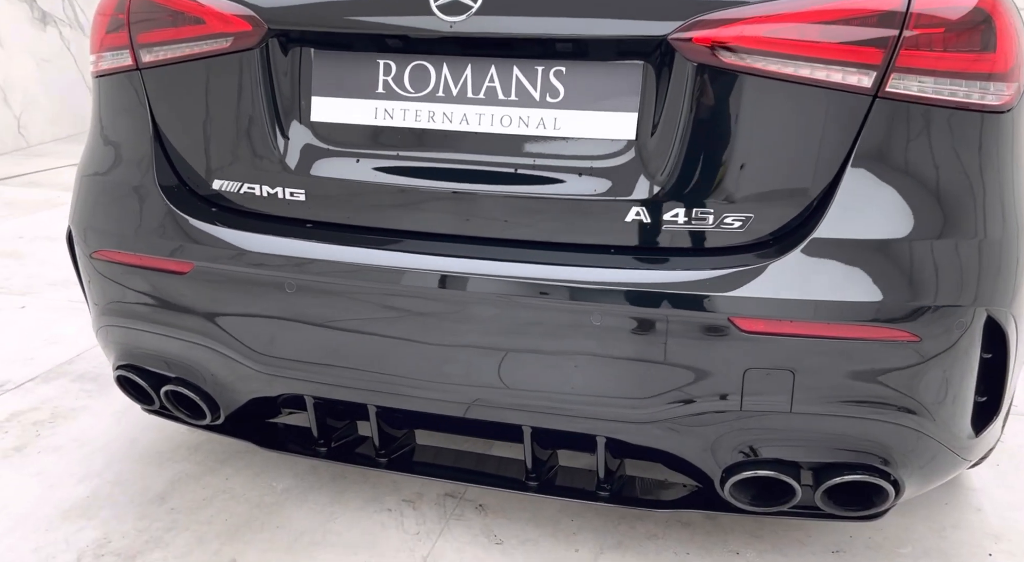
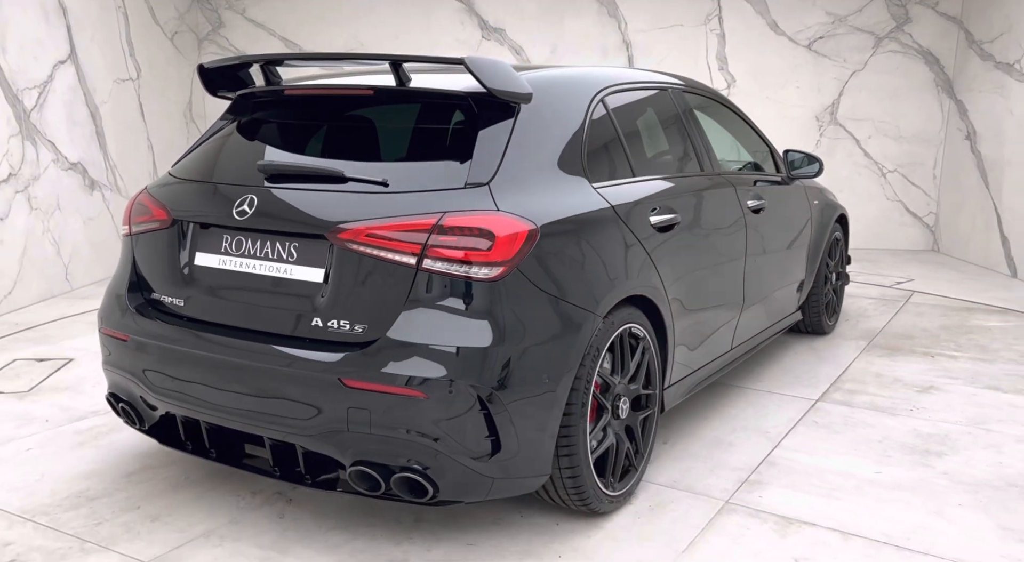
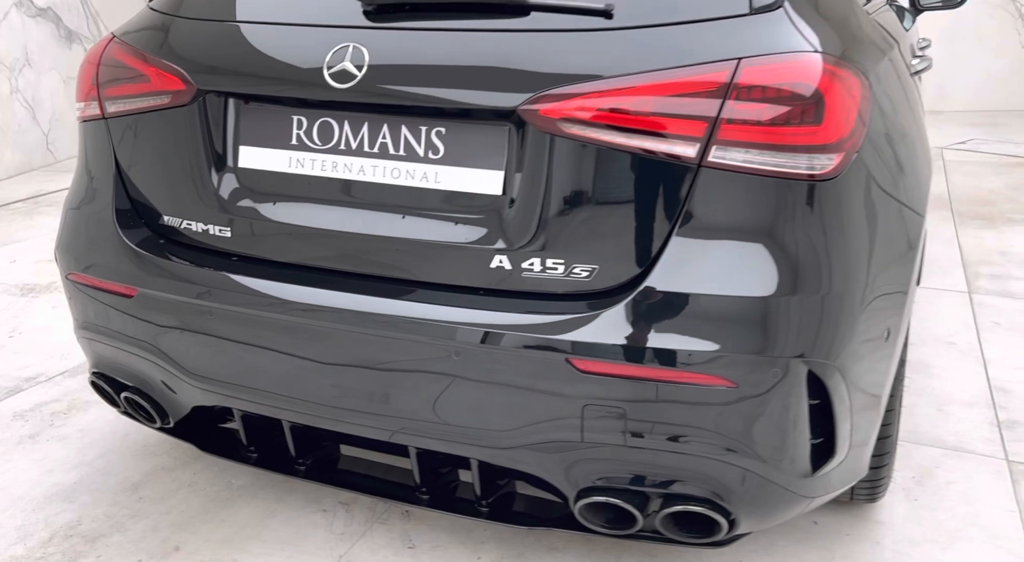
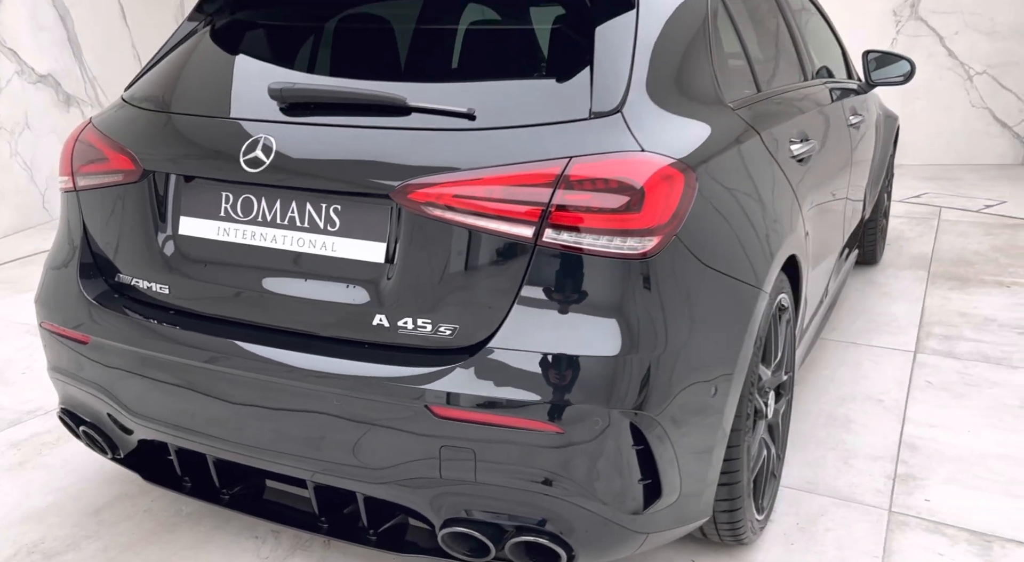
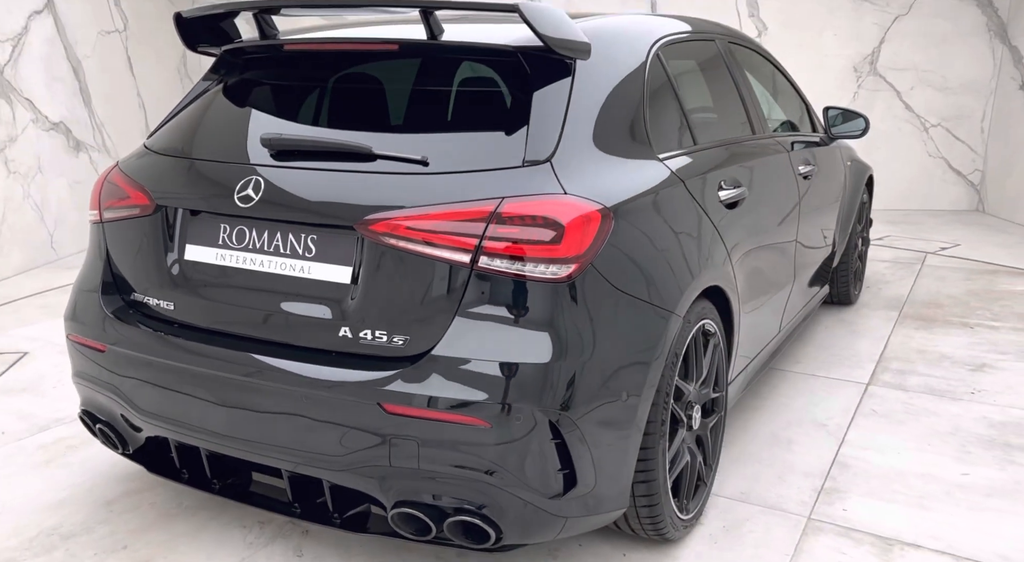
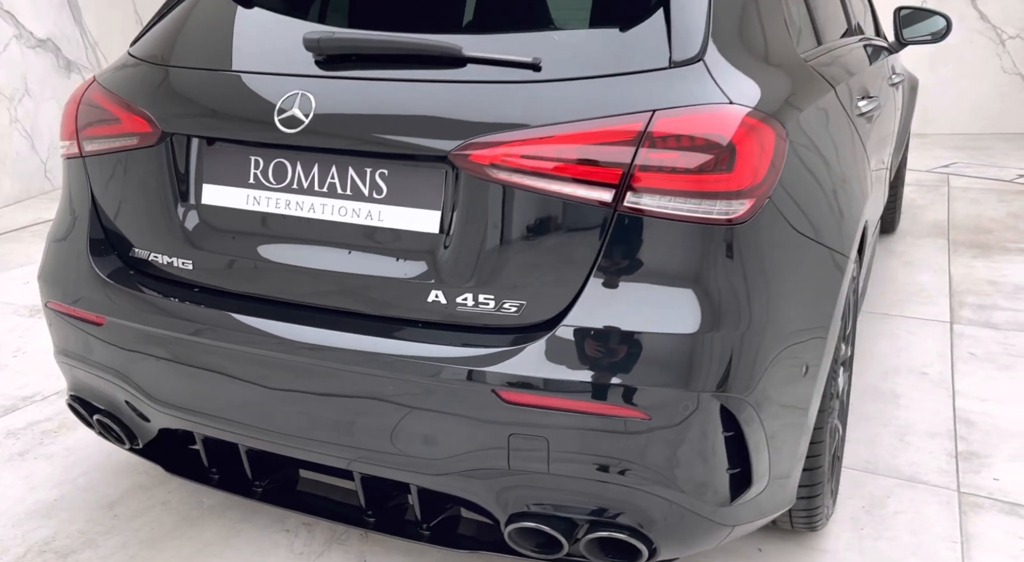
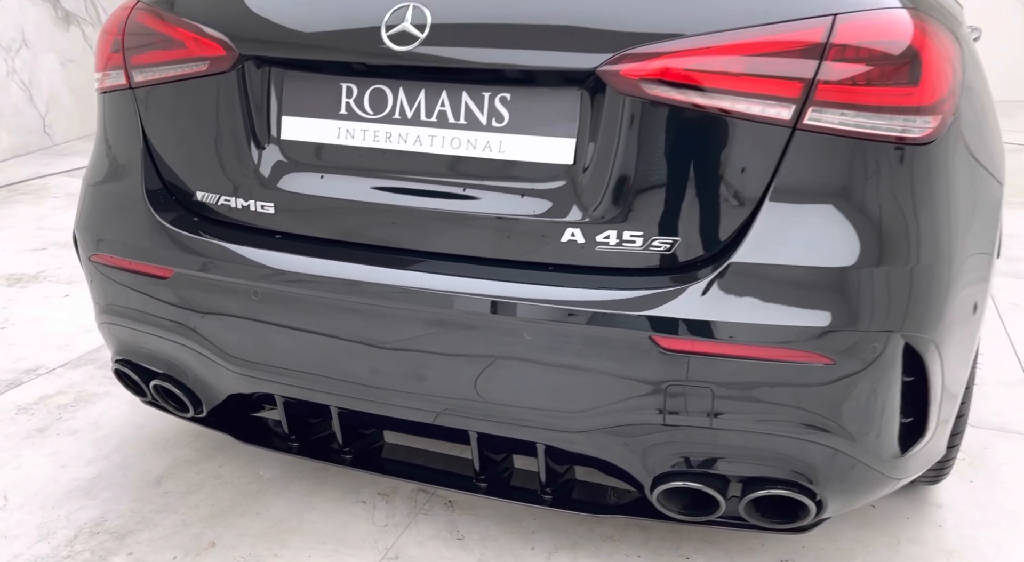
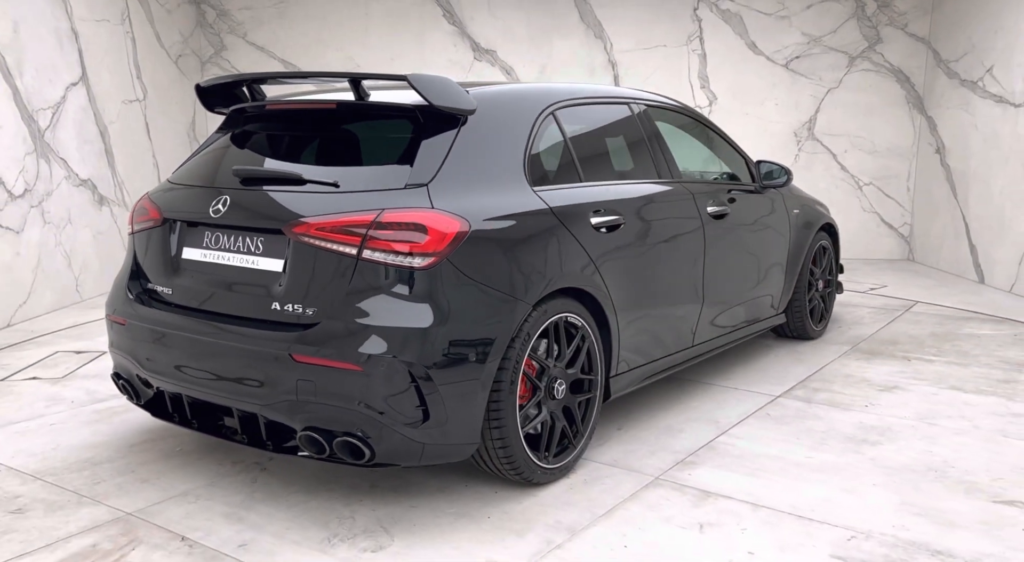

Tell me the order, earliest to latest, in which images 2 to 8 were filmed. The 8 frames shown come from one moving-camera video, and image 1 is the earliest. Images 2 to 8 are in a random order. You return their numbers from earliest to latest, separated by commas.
7, 3, 6, 4, 5, 2, 8
